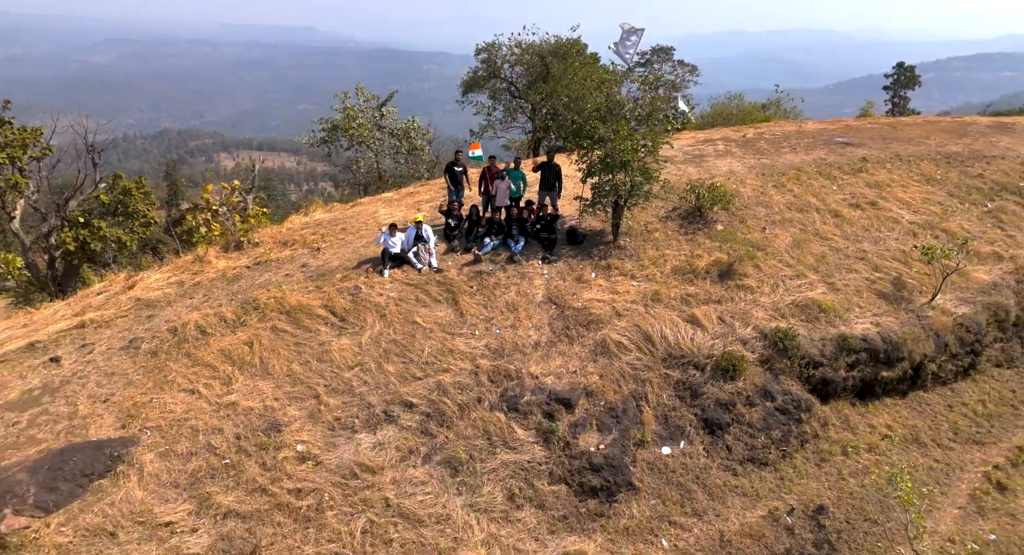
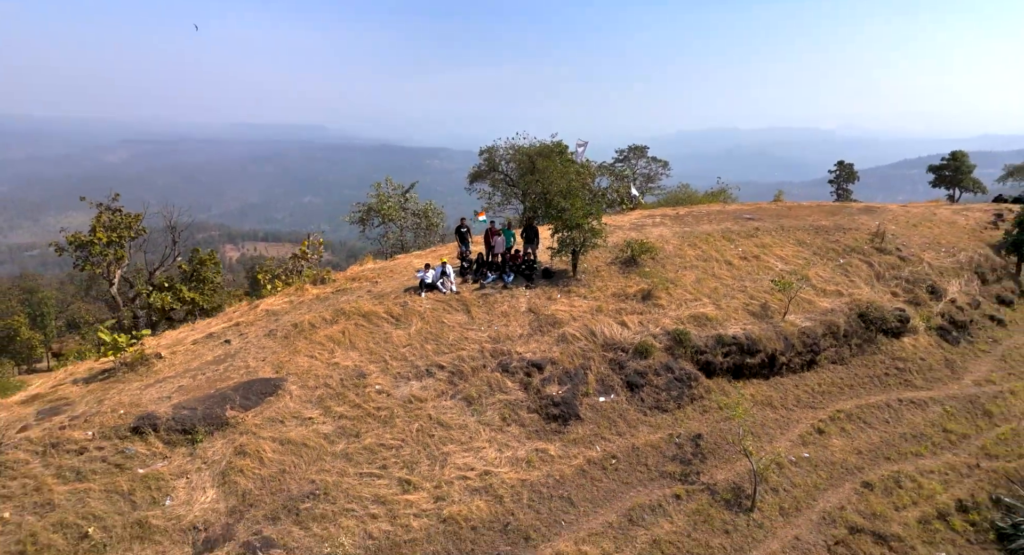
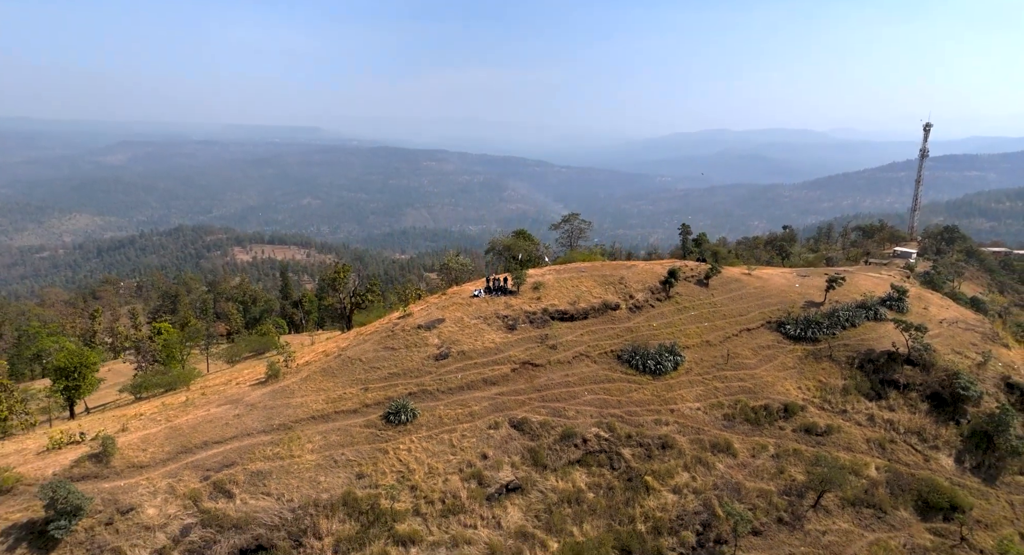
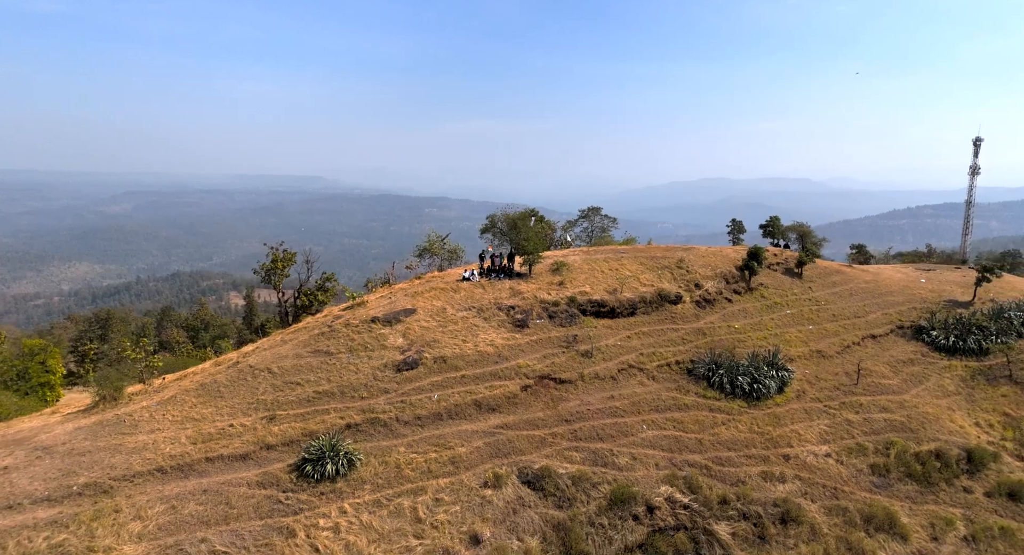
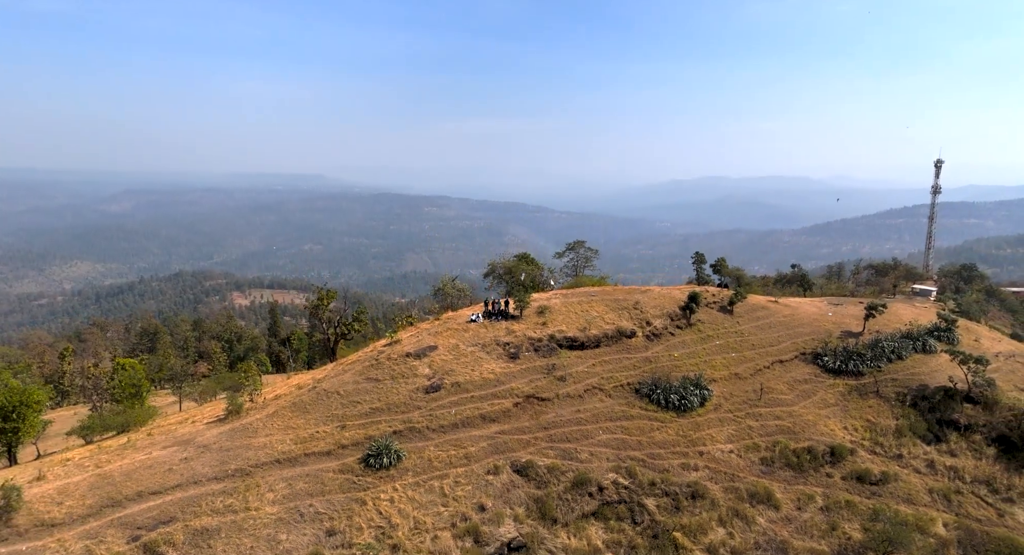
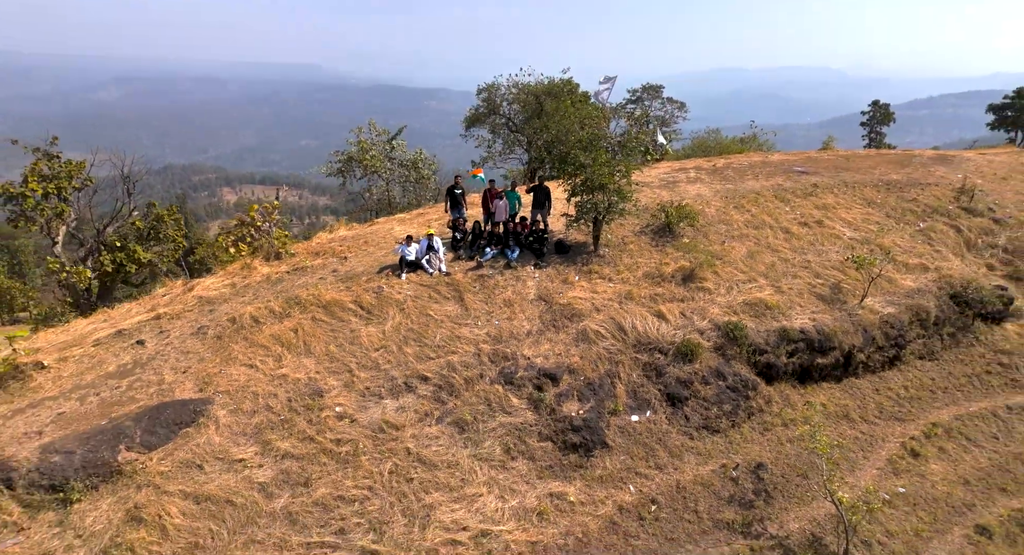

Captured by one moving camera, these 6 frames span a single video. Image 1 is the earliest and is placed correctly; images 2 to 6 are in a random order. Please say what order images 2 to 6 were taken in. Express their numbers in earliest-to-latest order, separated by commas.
6, 2, 4, 5, 3
